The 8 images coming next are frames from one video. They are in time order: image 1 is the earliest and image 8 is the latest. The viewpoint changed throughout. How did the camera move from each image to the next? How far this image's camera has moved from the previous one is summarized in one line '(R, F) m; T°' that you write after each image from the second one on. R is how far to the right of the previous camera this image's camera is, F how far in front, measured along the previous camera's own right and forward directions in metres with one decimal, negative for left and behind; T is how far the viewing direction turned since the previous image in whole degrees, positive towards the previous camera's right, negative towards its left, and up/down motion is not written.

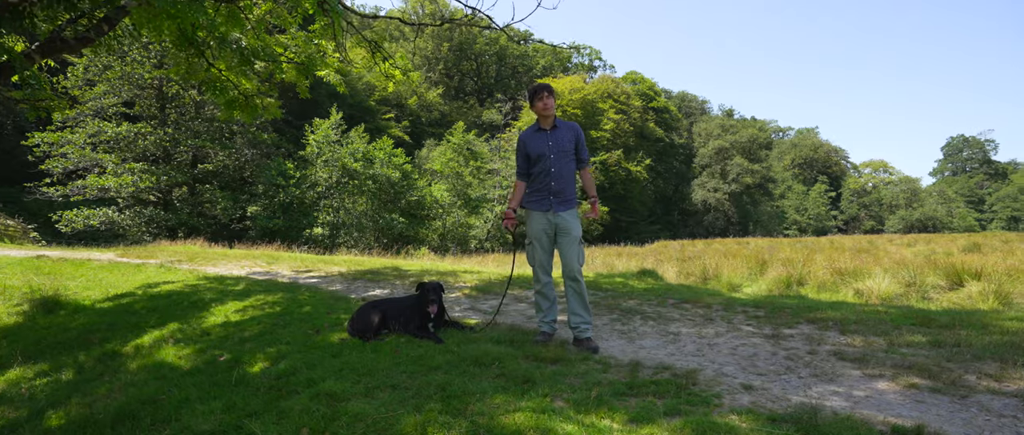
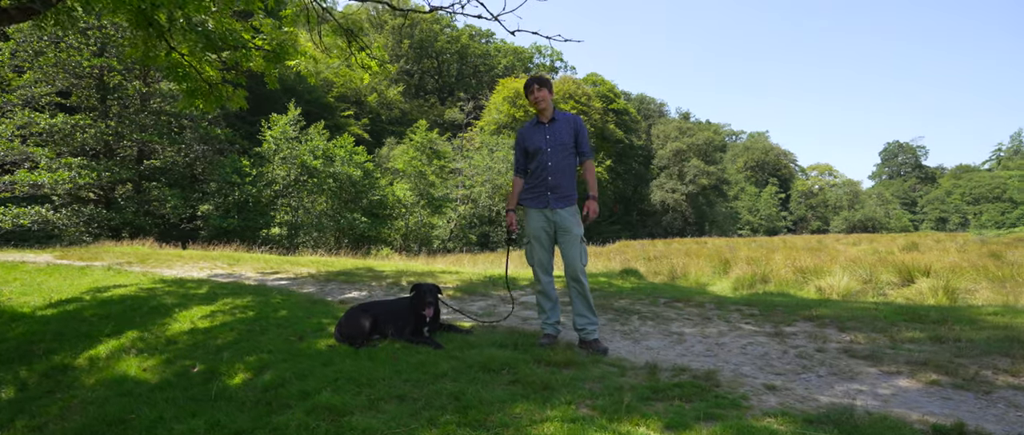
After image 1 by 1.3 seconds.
(-0.4, +0.2) m; +5°
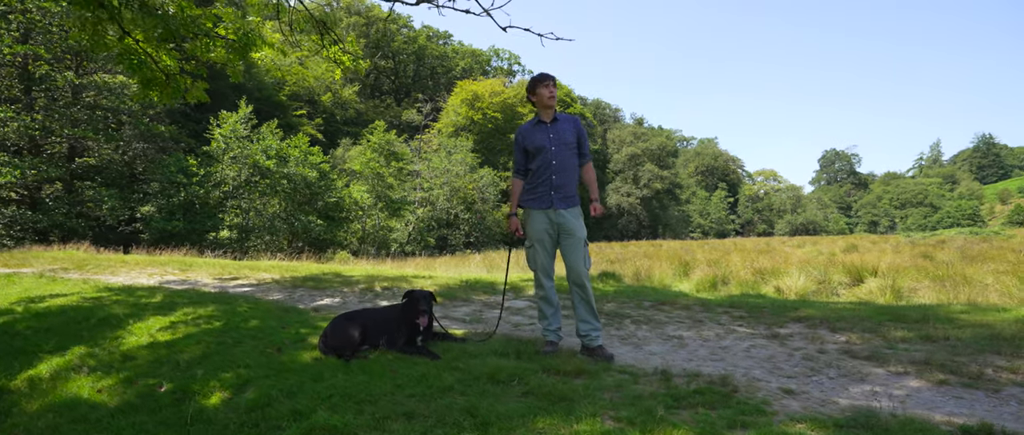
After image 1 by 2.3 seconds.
(-0.4, +0.2) m; +5°
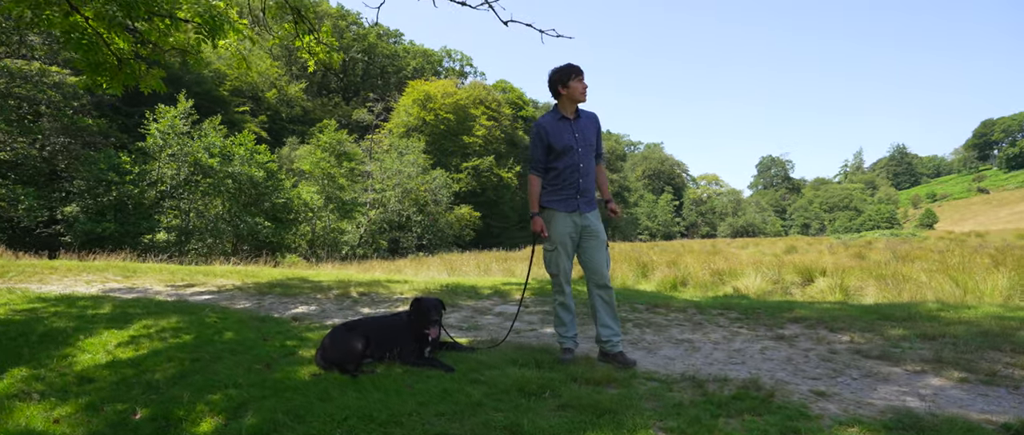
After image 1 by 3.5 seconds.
(-0.5, +0.2) m; +6°
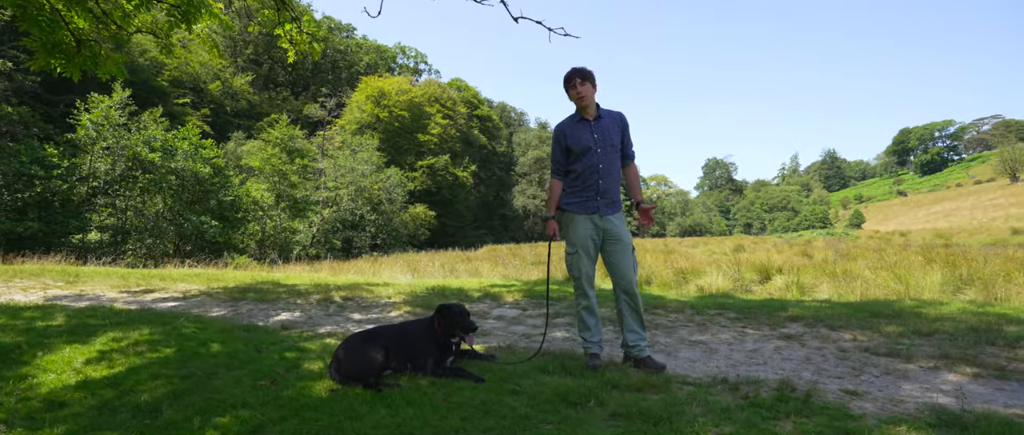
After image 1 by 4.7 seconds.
(-0.5, +0.2) m; +6°
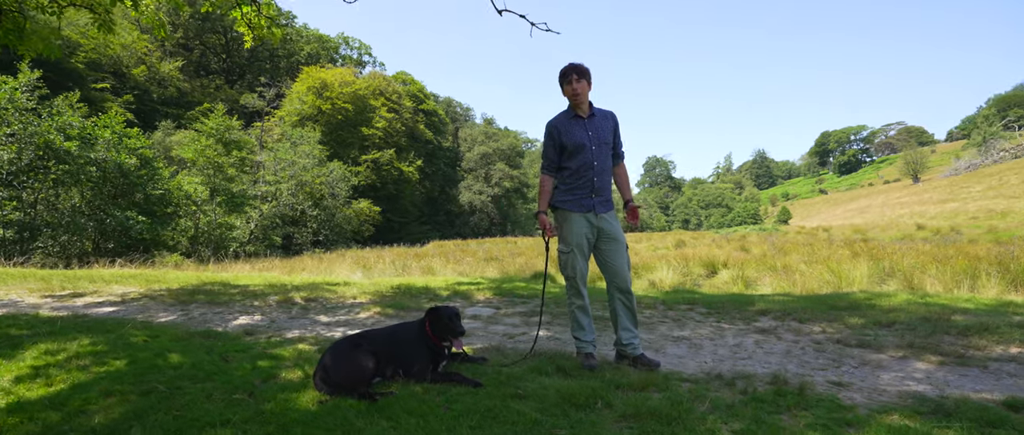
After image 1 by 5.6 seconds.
(-0.3, +0.1) m; +6°
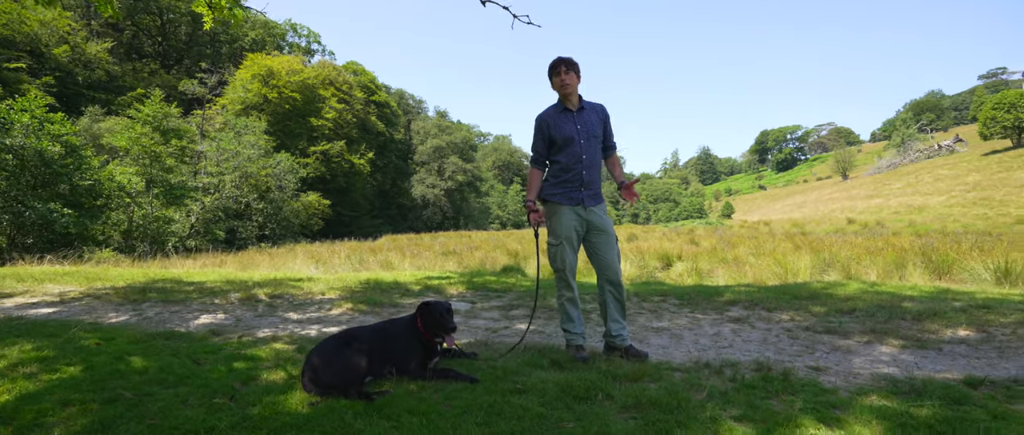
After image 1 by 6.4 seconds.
(-0.3, +0.1) m; +6°
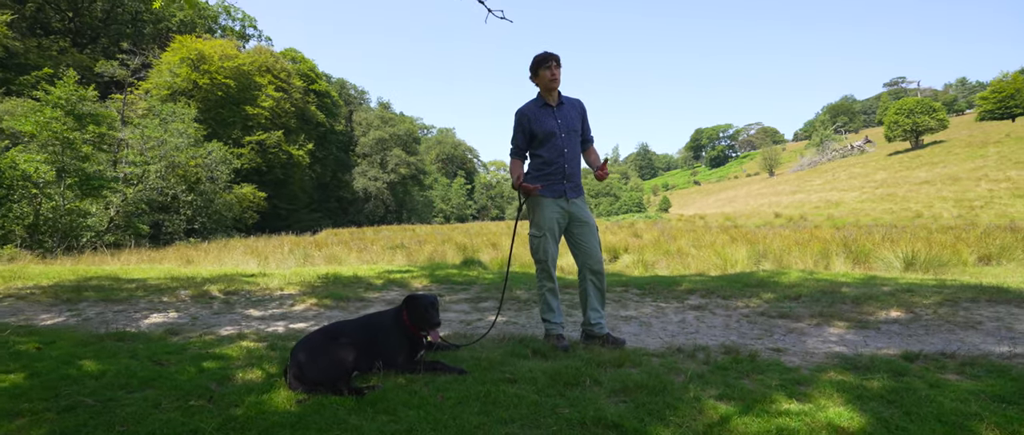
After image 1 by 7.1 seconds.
(-0.3, 0.0) m; +7°
